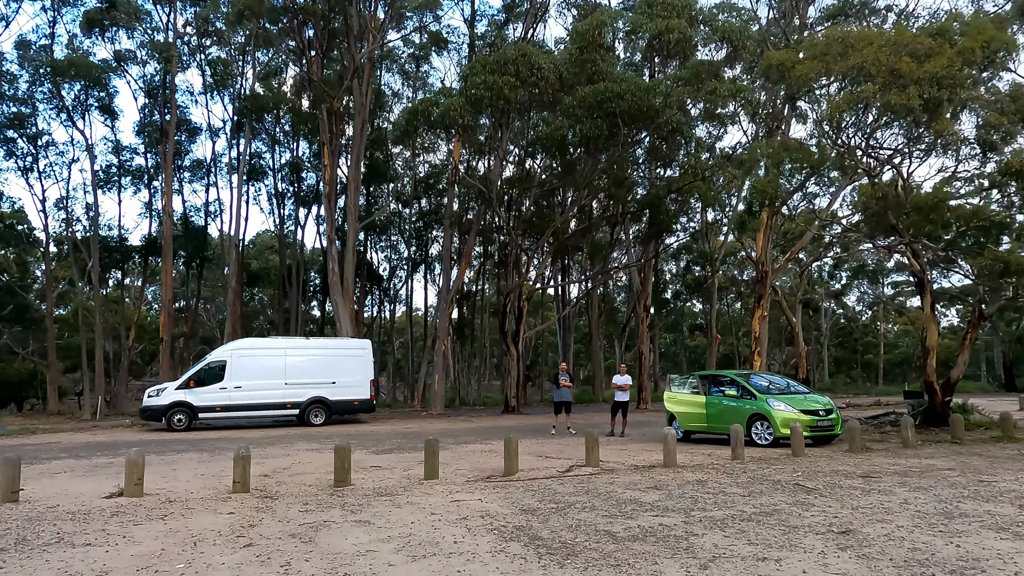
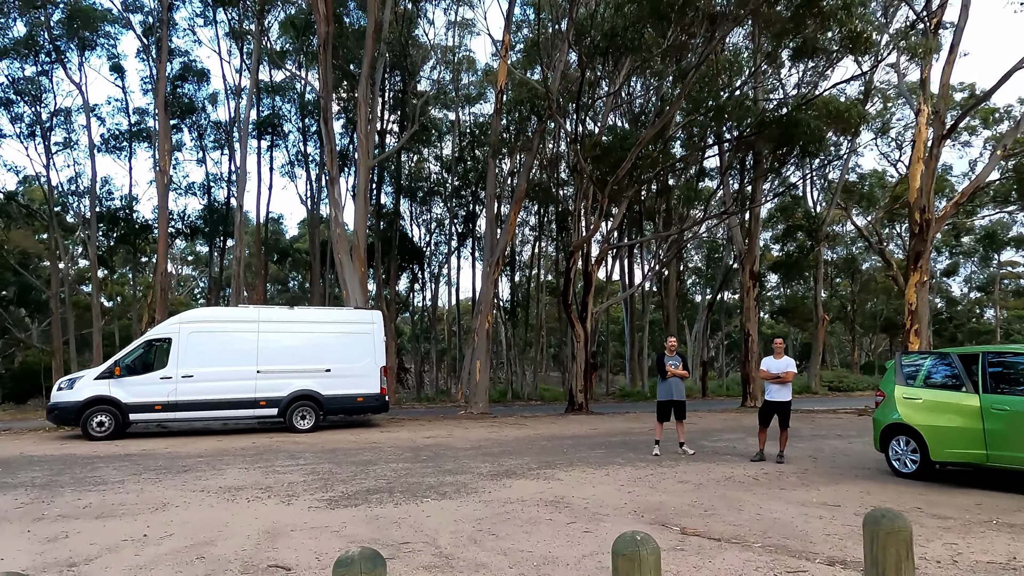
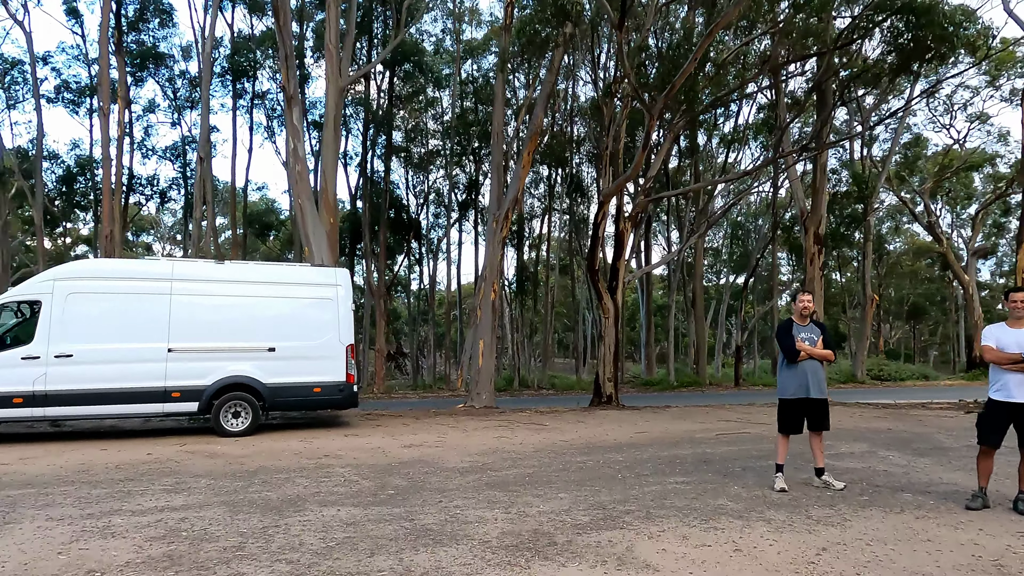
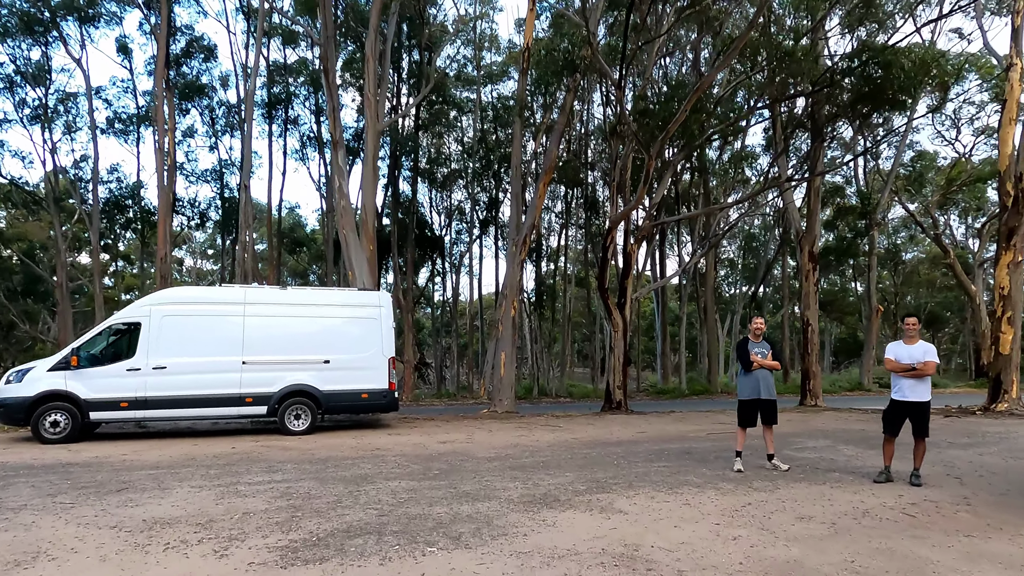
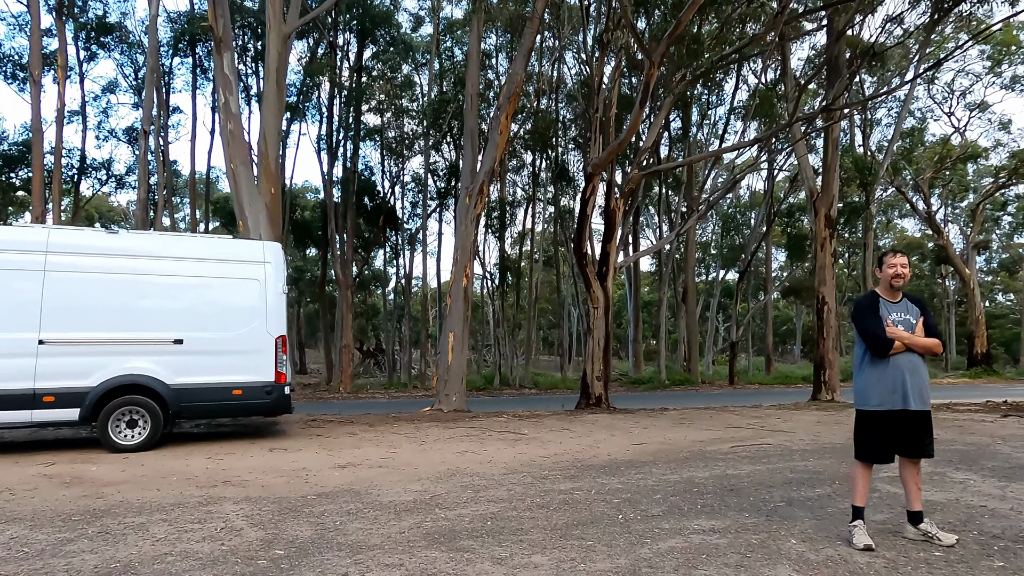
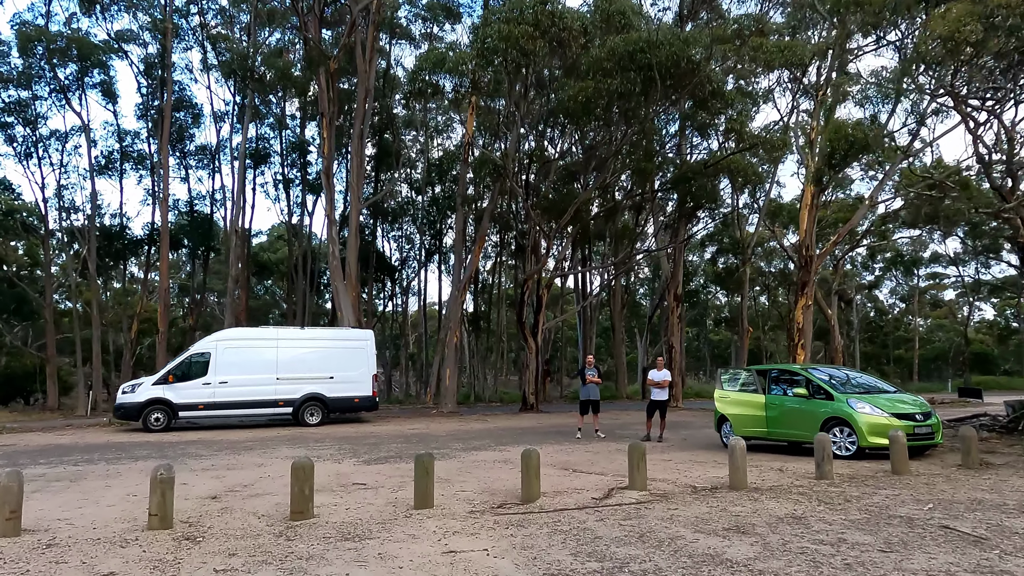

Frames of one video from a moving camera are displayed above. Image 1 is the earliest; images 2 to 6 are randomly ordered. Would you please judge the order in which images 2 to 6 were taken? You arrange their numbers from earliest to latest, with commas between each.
6, 2, 4, 3, 5
